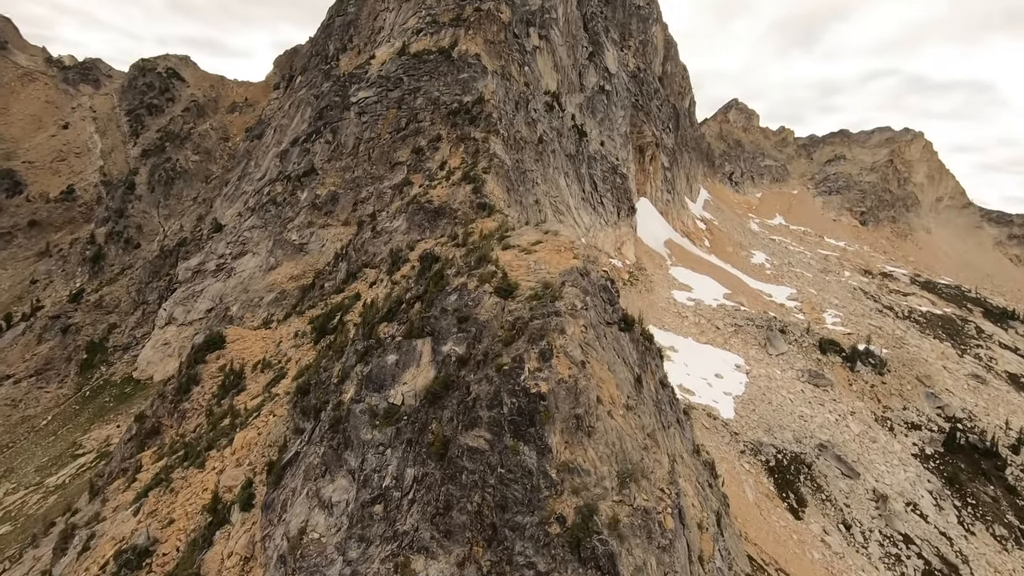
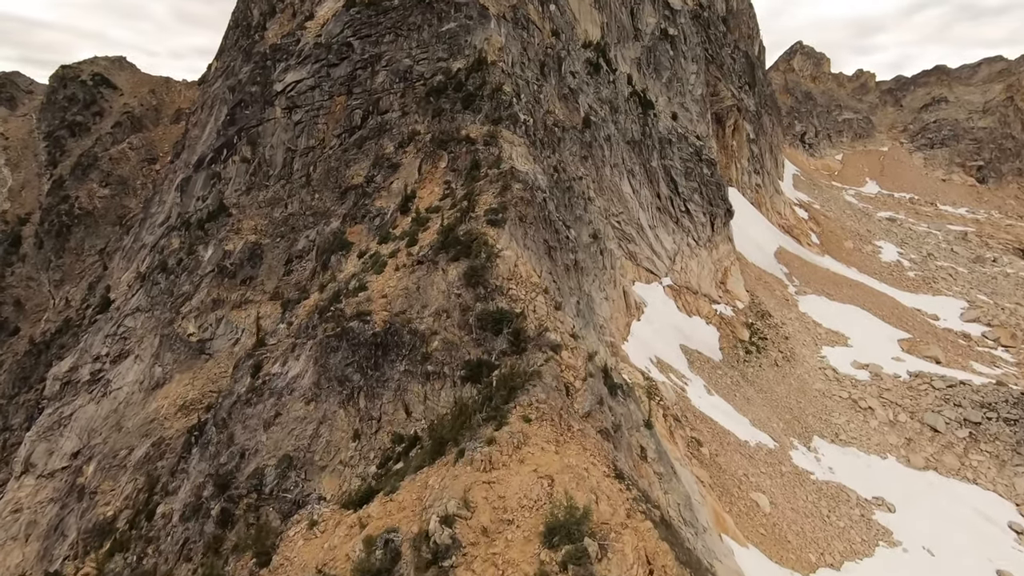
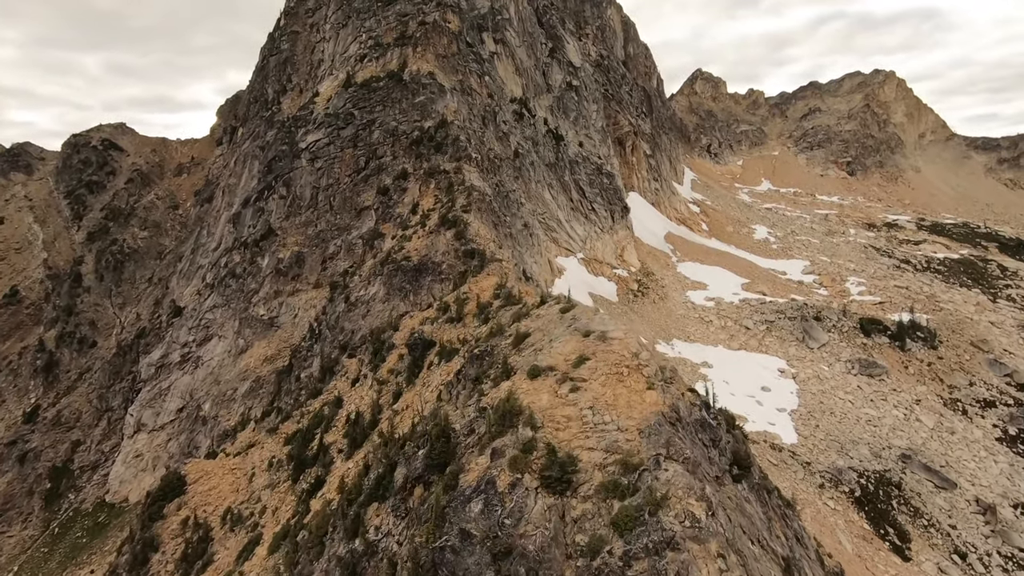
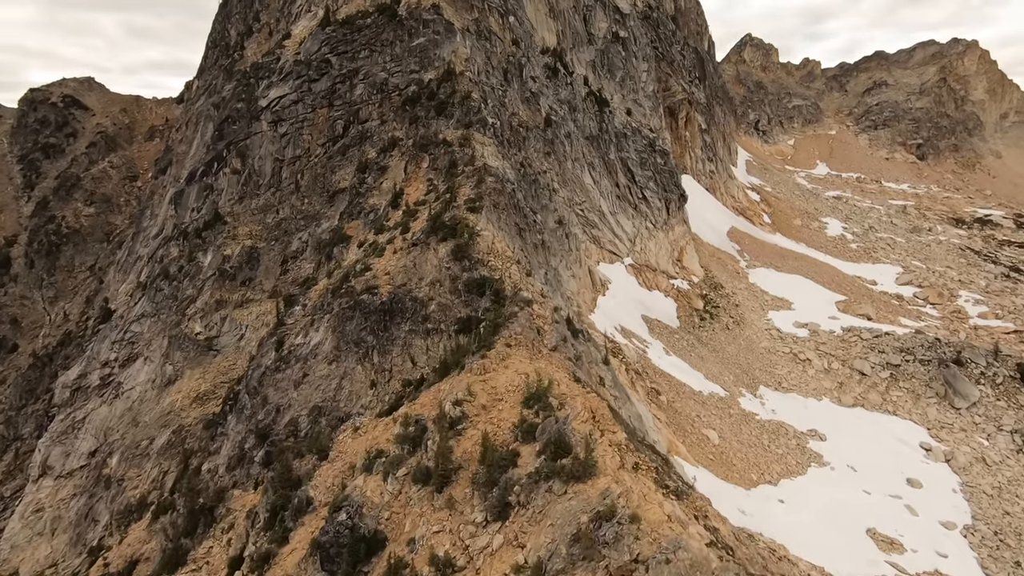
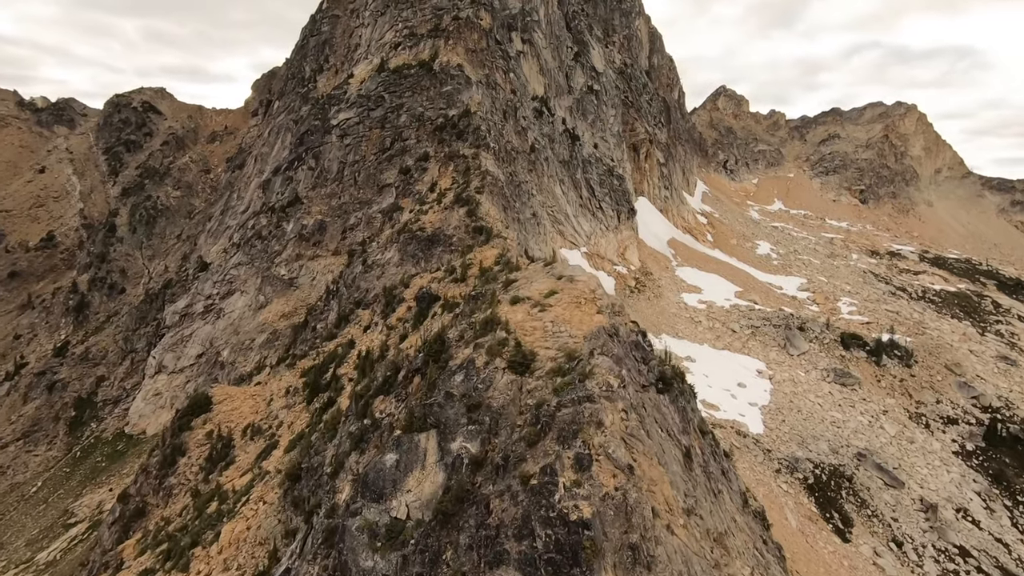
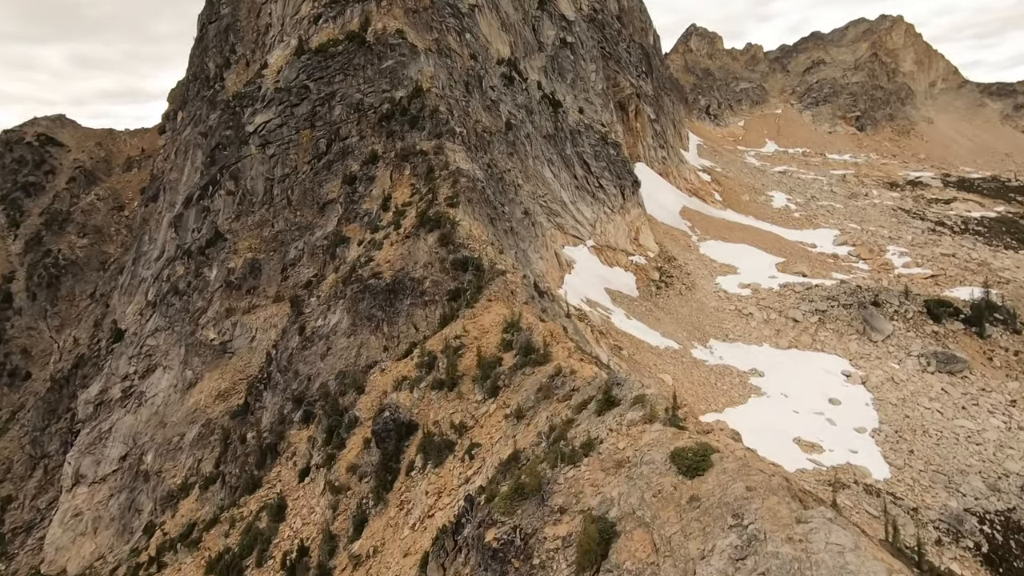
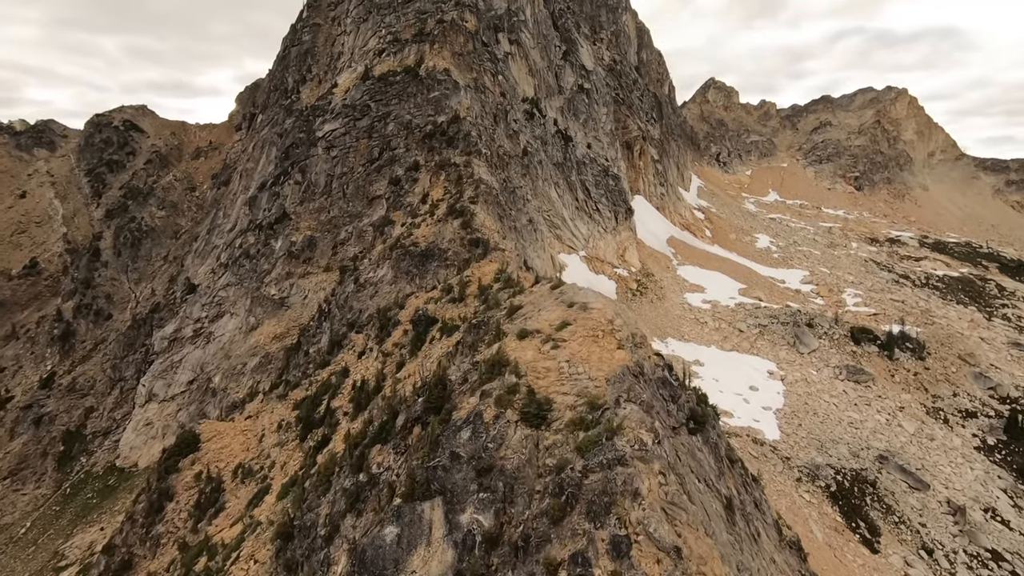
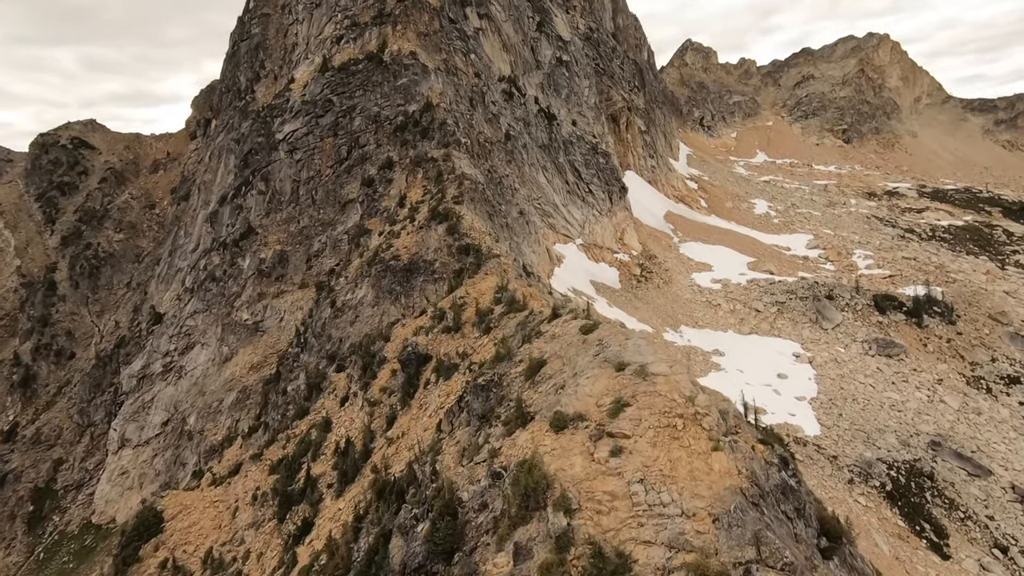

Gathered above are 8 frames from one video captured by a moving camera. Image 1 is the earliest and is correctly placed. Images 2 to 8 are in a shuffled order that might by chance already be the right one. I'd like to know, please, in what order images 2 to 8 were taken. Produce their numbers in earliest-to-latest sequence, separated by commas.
5, 7, 3, 8, 6, 4, 2
